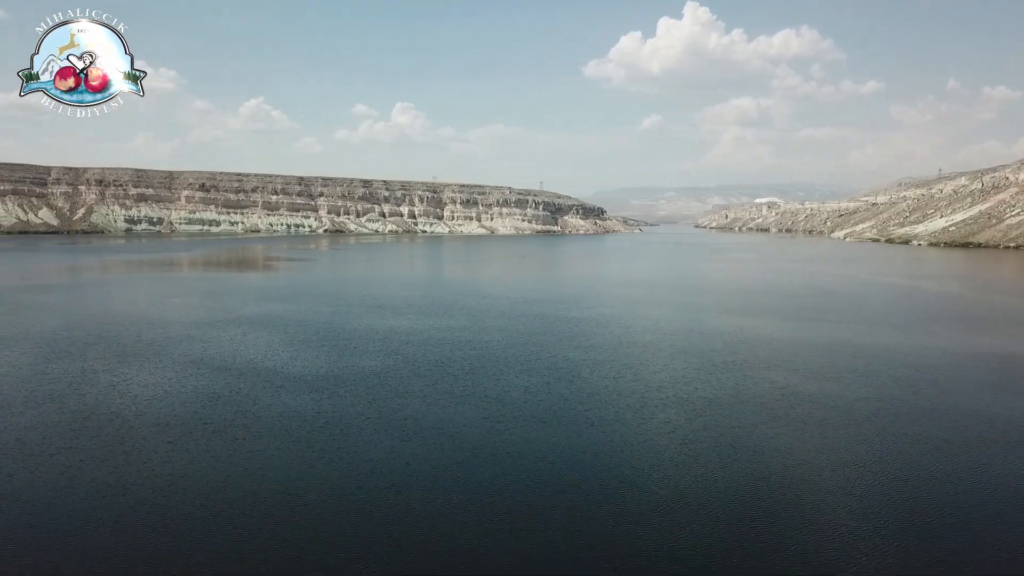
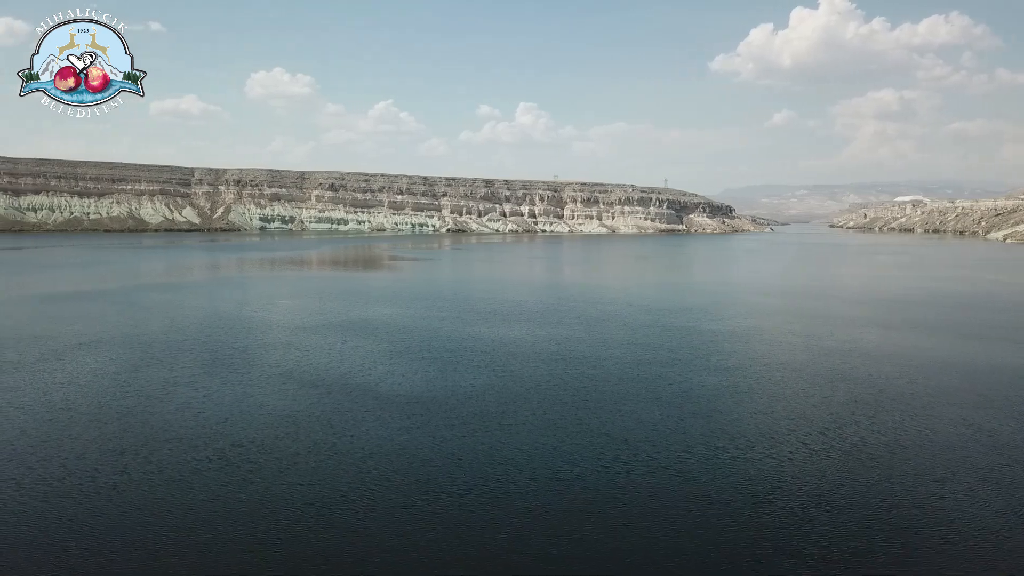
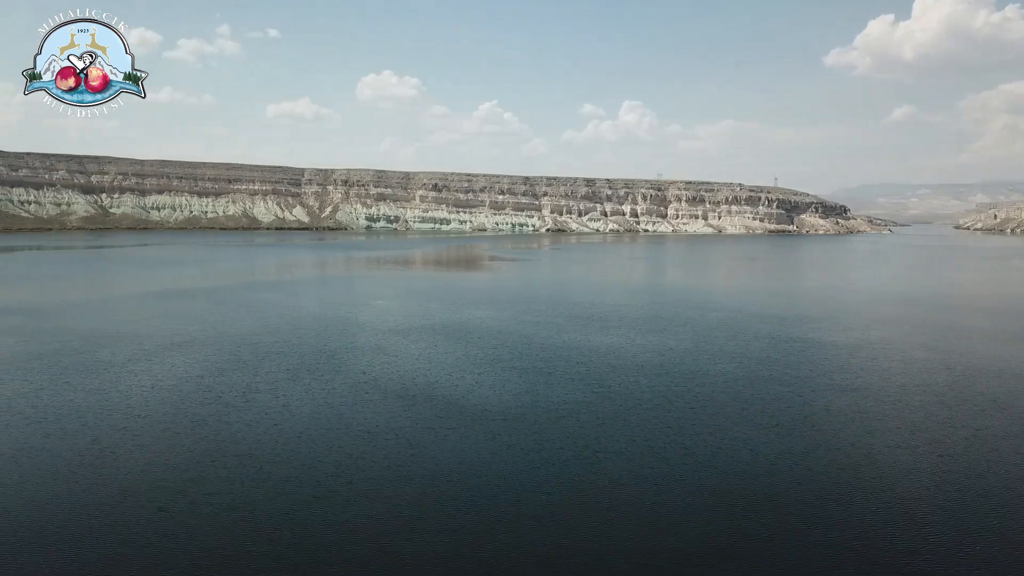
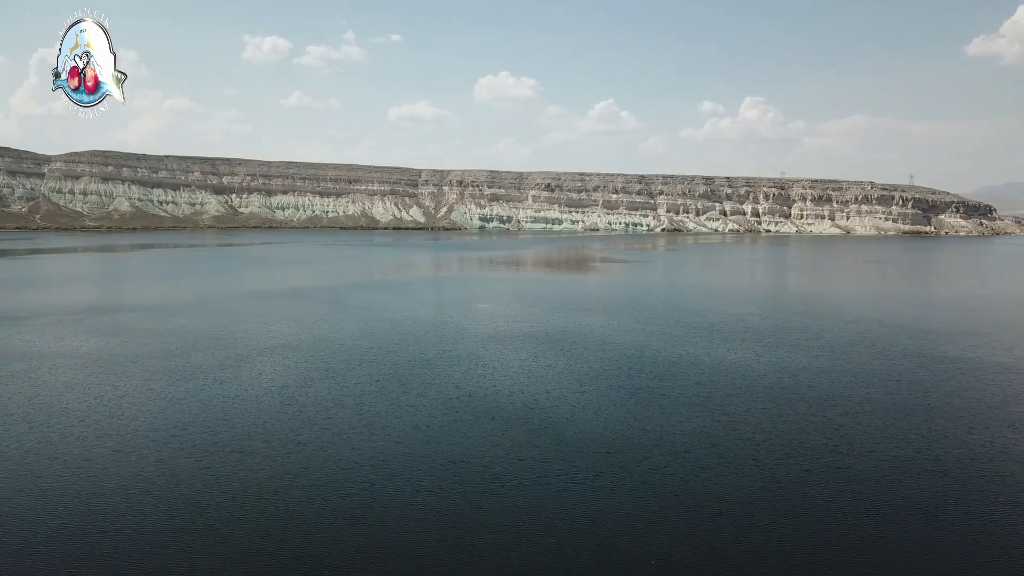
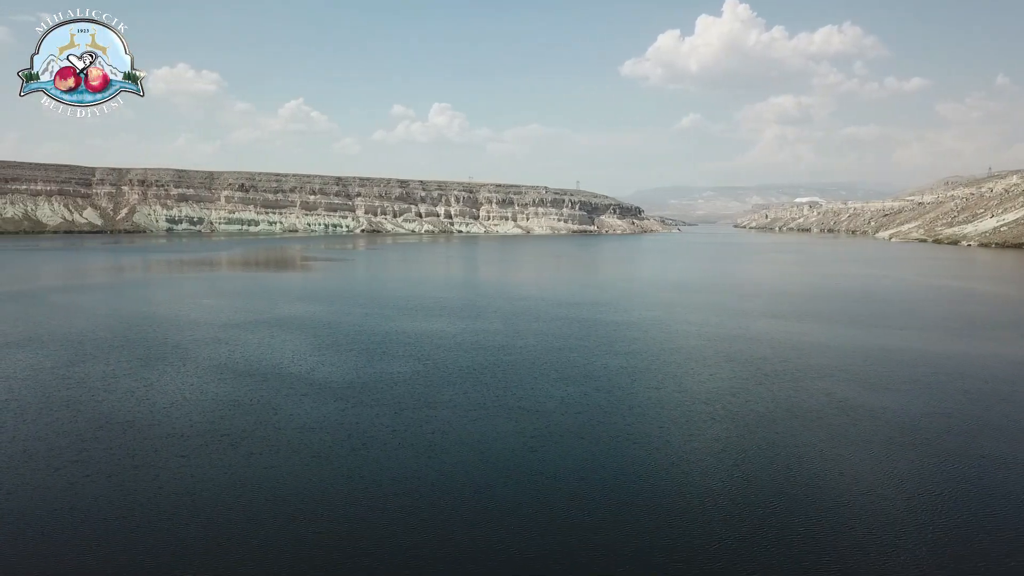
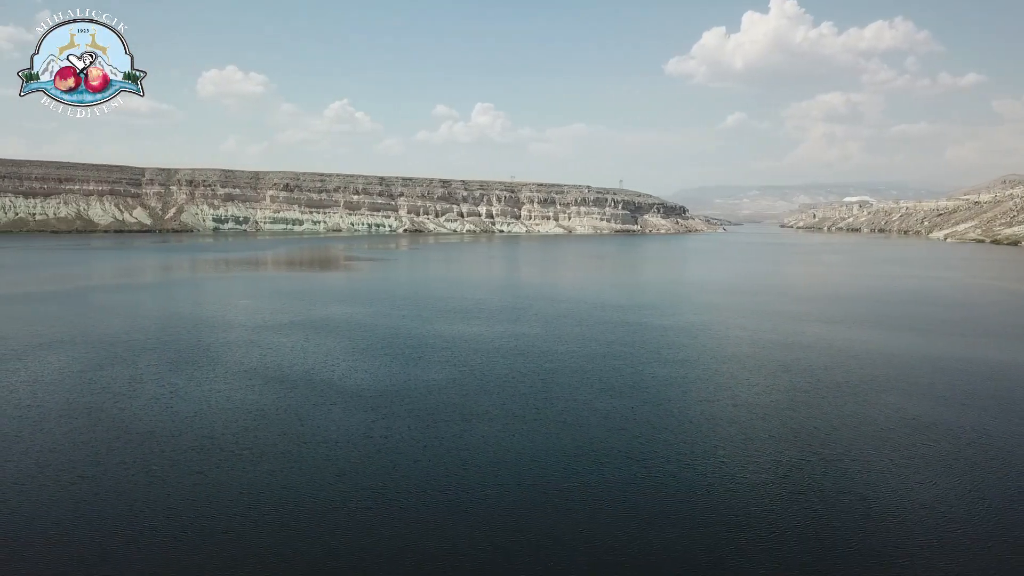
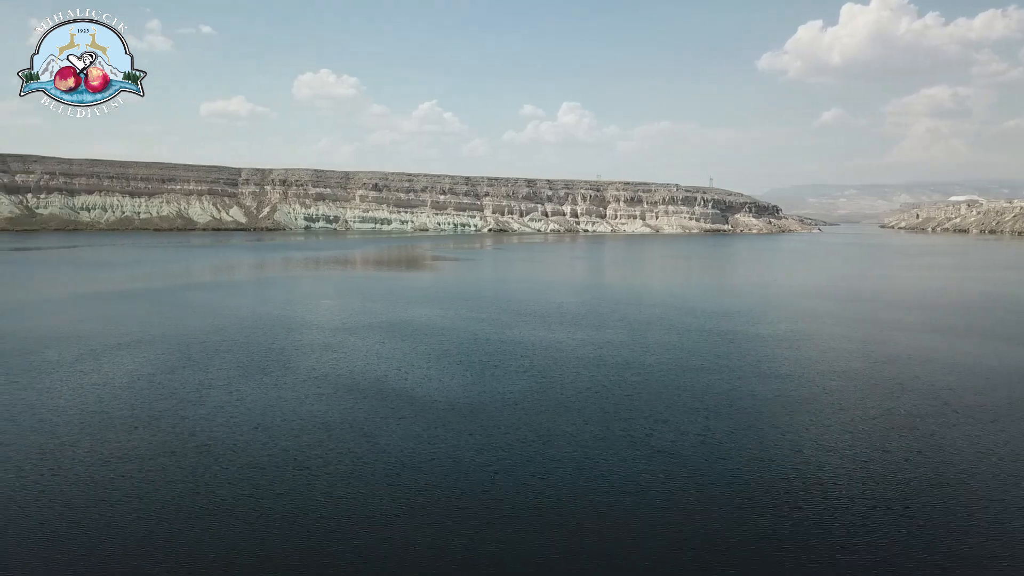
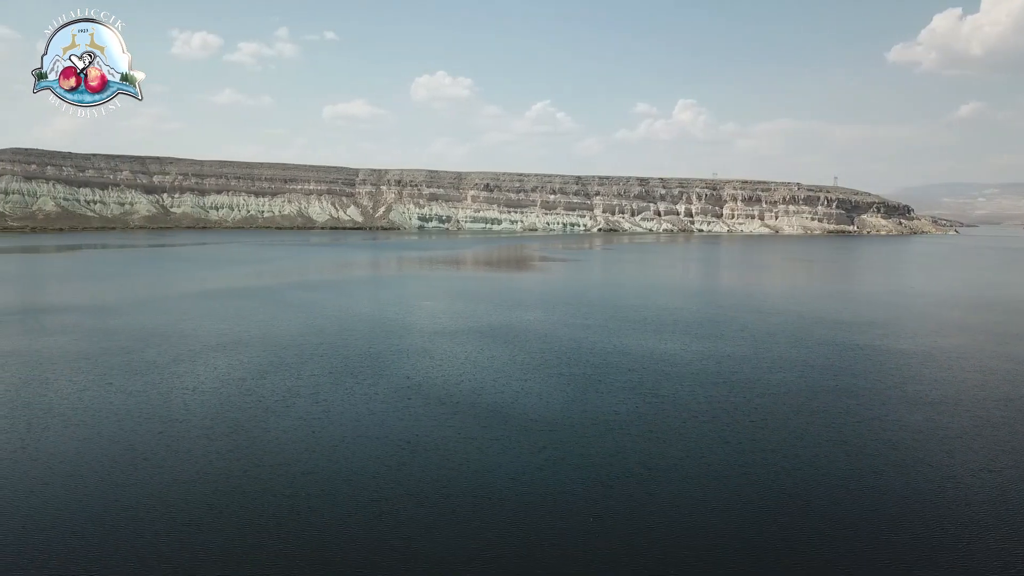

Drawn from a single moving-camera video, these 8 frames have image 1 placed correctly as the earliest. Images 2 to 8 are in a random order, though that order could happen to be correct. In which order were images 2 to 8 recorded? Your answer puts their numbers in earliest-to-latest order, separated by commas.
5, 6, 2, 7, 3, 8, 4
